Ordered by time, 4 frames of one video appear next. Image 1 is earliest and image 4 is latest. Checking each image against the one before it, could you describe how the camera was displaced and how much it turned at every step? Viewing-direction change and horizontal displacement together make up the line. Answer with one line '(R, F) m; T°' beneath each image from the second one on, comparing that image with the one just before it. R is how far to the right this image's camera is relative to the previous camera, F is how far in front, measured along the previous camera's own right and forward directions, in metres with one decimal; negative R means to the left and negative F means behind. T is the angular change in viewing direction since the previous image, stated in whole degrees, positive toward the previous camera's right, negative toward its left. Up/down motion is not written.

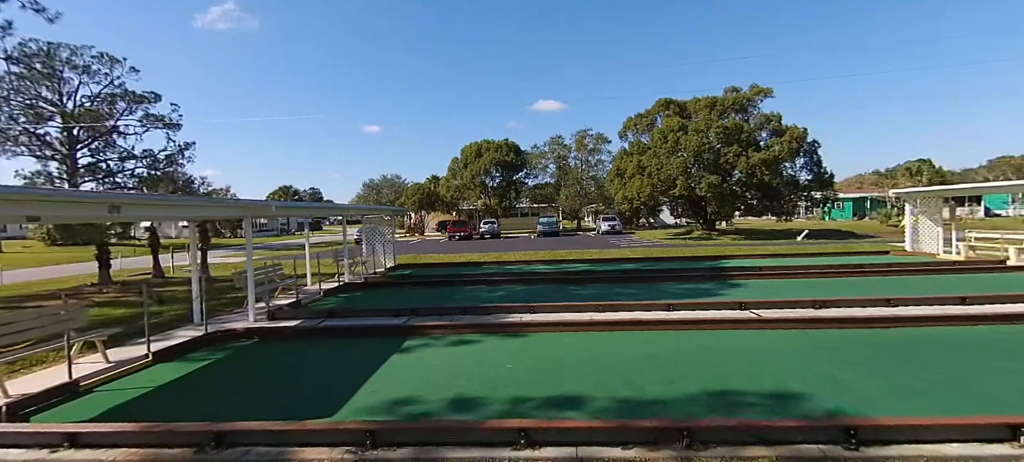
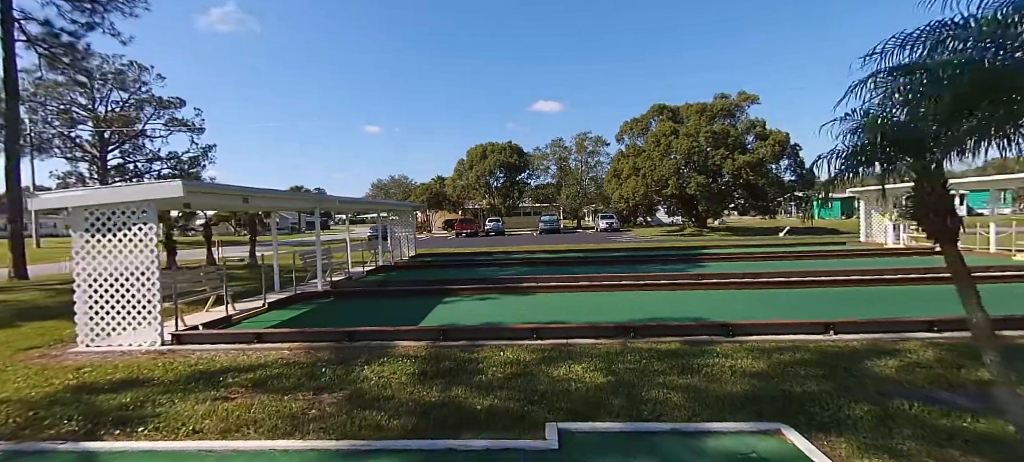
(-0.2, -2.1) m; 0°
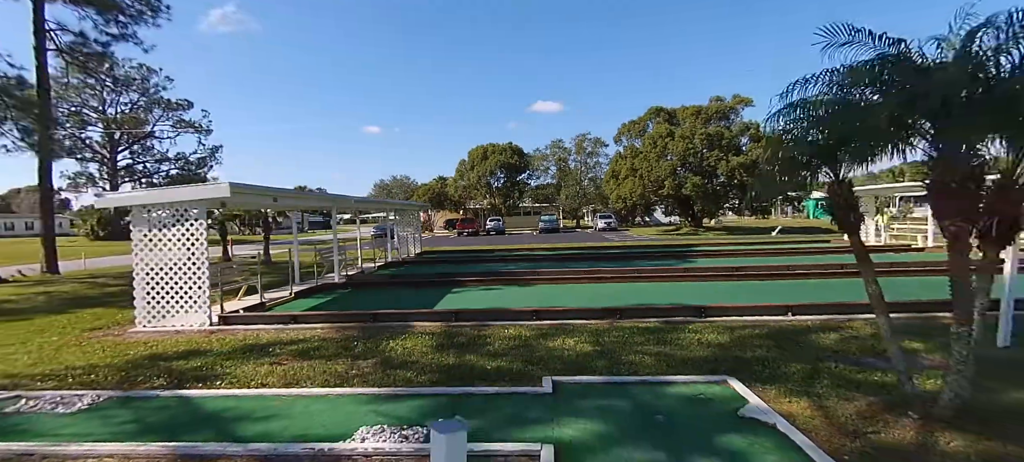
(0.0, -0.8) m; 0°
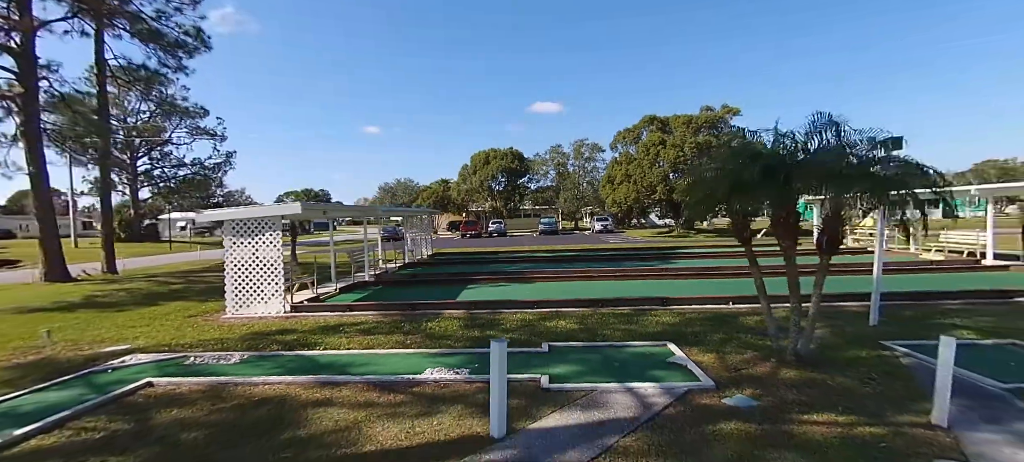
(-0.1, -1.9) m; 0°
